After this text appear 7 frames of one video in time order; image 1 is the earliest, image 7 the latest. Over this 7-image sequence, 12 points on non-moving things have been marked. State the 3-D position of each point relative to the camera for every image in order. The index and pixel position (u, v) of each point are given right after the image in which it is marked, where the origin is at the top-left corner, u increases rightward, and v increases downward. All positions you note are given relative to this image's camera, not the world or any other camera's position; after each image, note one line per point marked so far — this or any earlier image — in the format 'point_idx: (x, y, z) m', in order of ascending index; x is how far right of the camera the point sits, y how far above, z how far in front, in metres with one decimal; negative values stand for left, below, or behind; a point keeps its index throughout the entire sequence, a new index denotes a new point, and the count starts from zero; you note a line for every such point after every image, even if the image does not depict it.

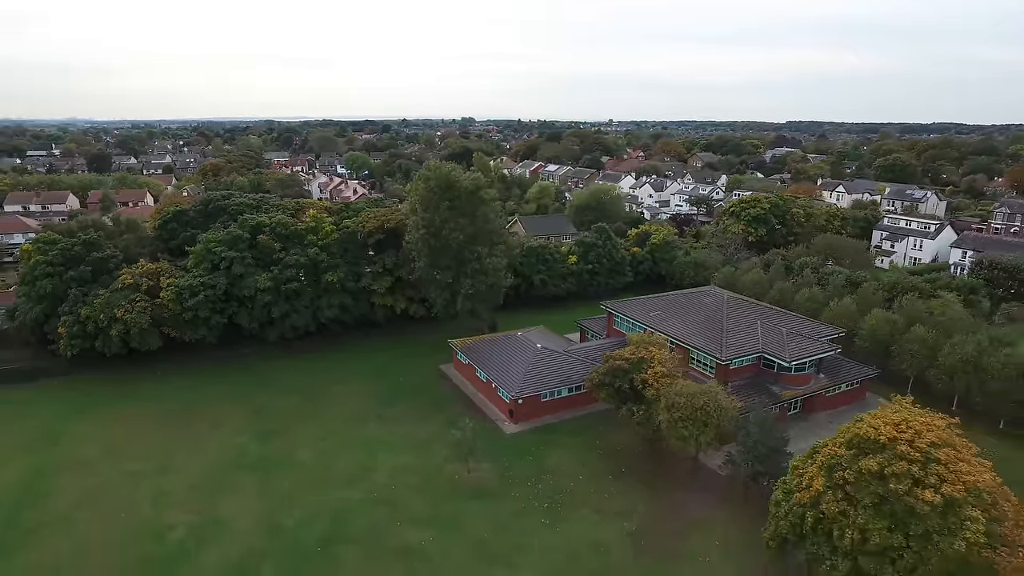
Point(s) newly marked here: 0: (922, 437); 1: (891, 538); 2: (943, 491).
0: (+7.5, -2.7, +12.4) m
1: (+6.6, -4.4, +11.6) m
2: (+7.4, -3.5, +11.5) m
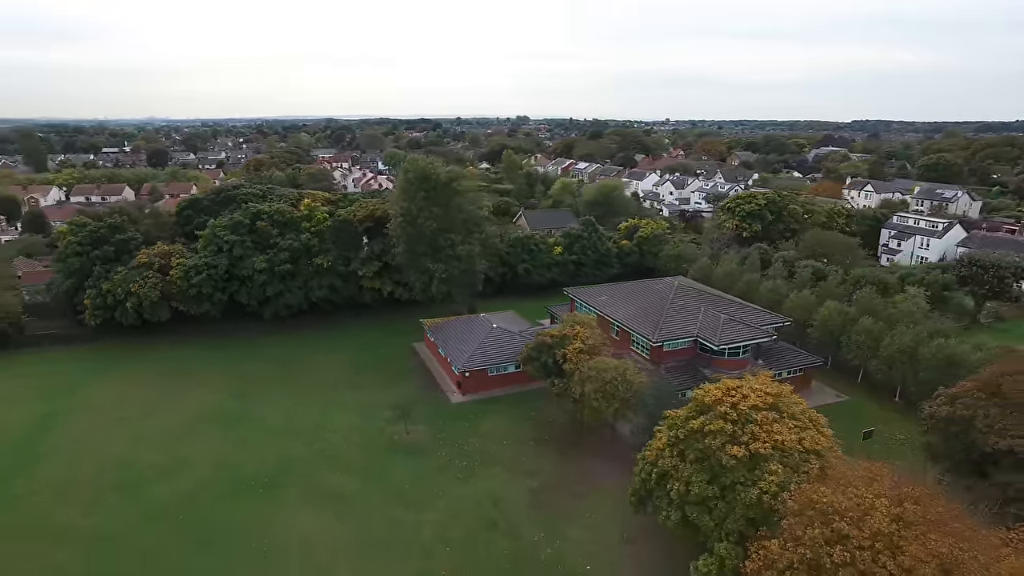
0: (+4.8, -2.3, +13.8) m
1: (+3.8, -3.9, +13.1) m
2: (+4.6, -3.1, +12.9) m
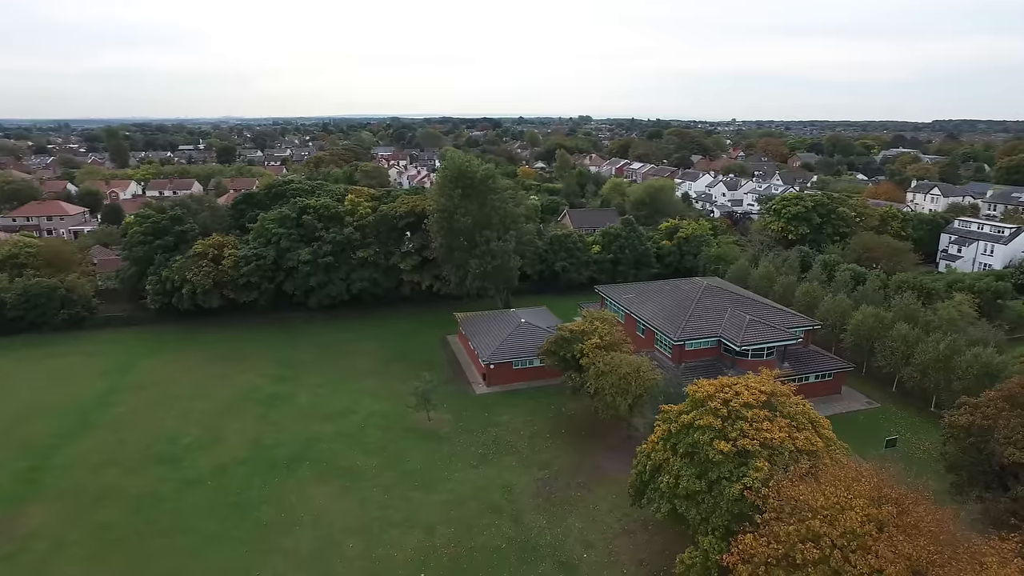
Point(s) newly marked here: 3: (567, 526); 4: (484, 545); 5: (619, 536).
0: (+4.7, -2.3, +13.9) m
1: (+3.6, -3.9, +13.3) m
2: (+4.4, -3.0, +13.0) m
3: (+1.4, -5.9, +16.7) m
4: (-0.7, -6.2, +16.1) m
5: (+2.6, -6.0, +16.2) m
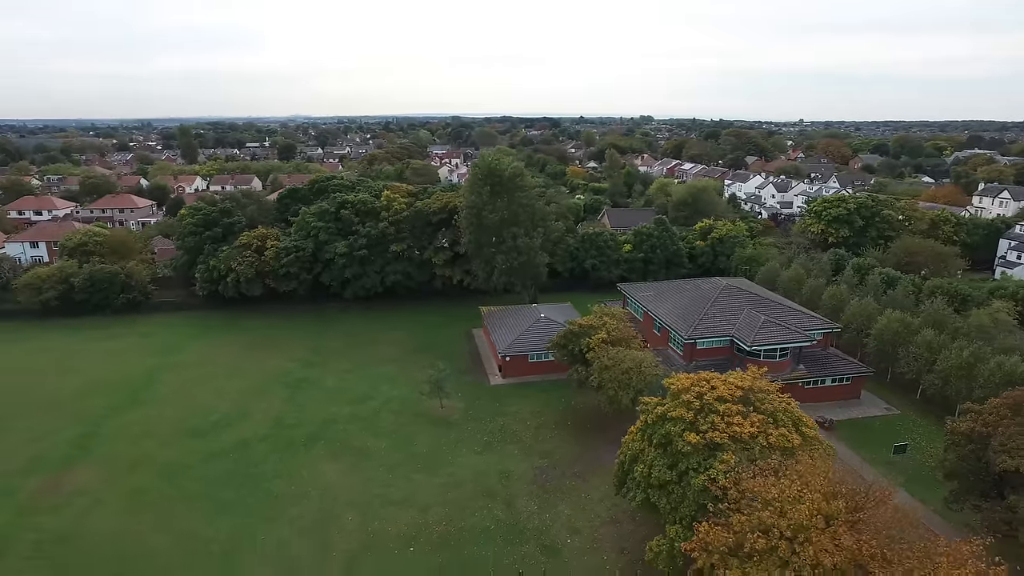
0: (+4.3, -2.2, +14.2) m
1: (+3.1, -3.8, +13.7) m
2: (+3.9, -2.9, +13.4) m
3: (+1.1, -5.8, +17.3) m
4: (-1.0, -6.0, +16.9) m
5: (+2.3, -5.9, +16.7) m
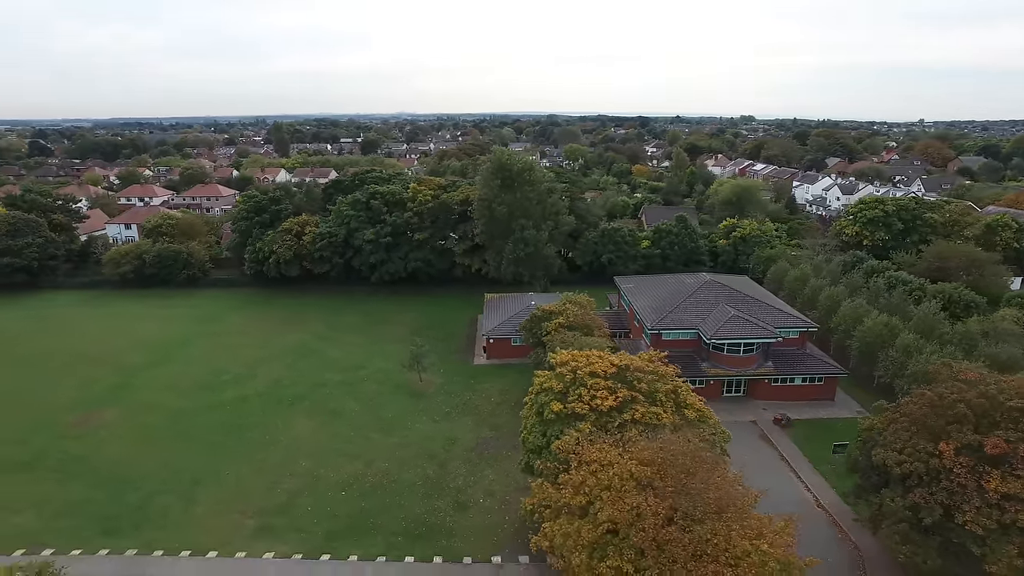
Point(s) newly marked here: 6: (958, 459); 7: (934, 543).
0: (+1.9, -1.9, +15.4) m
1: (+0.6, -3.4, +15.0) m
2: (+1.3, -2.6, +14.6) m
3: (-0.9, -5.3, +18.9) m
4: (-3.0, -5.4, +18.9) m
5: (+0.2, -5.4, +18.1) m
6: (+8.9, -3.4, +13.3) m
7: (+8.3, -5.0, +13.2) m
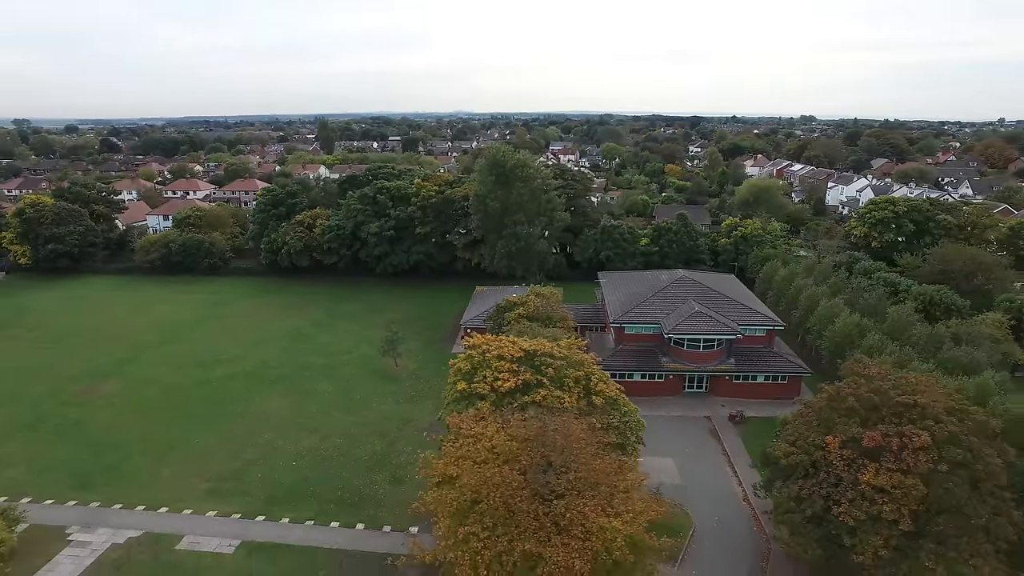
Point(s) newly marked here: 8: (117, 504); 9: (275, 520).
0: (-0.1, -1.6, +16.2) m
1: (-1.5, -3.0, +15.9) m
2: (-0.8, -2.3, +15.4) m
3: (-2.6, -4.9, +20.0) m
4: (-4.8, -5.0, +20.1) m
5: (-1.7, -5.1, +19.1) m
6: (+6.6, -3.3, +13.4) m
7: (+6.0, -4.9, +13.4) m
8: (-10.5, -5.7, +17.8) m
9: (-6.0, -5.9, +17.1) m
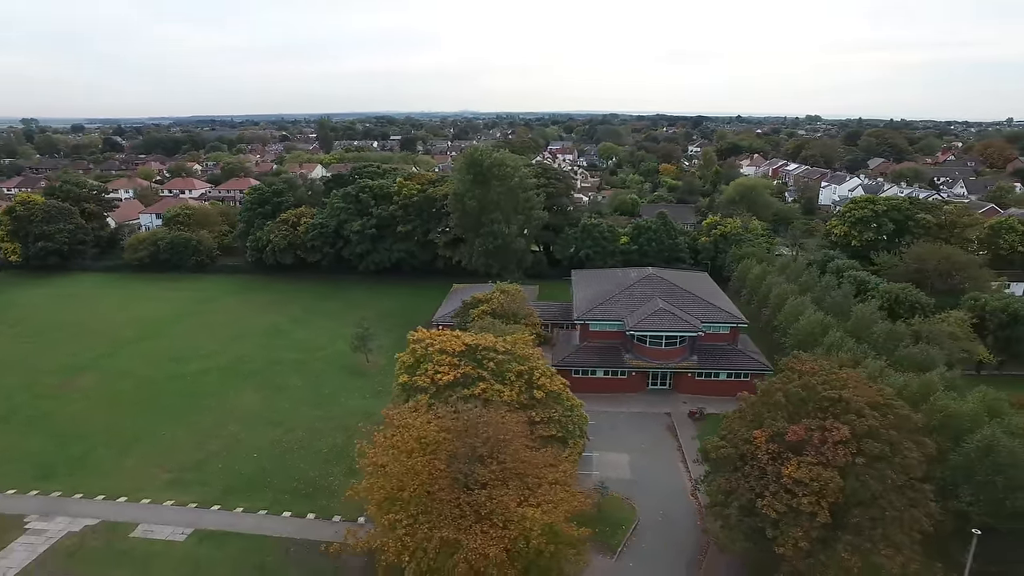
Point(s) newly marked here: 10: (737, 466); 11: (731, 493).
0: (-1.5, -1.5, +16.5) m
1: (-2.9, -2.9, +16.3) m
2: (-2.2, -2.2, +15.8) m
3: (-3.9, -4.8, +20.3) m
4: (-6.1, -4.9, +20.5) m
5: (-3.0, -5.0, +19.4) m
6: (+5.2, -3.2, +13.6) m
7: (+4.6, -4.8, +13.6) m
8: (-11.8, -5.6, +18.3) m
9: (-7.4, -5.8, +17.5) m
10: (+4.8, -3.7, +14.2) m
11: (+4.5, -4.2, +13.8) m
